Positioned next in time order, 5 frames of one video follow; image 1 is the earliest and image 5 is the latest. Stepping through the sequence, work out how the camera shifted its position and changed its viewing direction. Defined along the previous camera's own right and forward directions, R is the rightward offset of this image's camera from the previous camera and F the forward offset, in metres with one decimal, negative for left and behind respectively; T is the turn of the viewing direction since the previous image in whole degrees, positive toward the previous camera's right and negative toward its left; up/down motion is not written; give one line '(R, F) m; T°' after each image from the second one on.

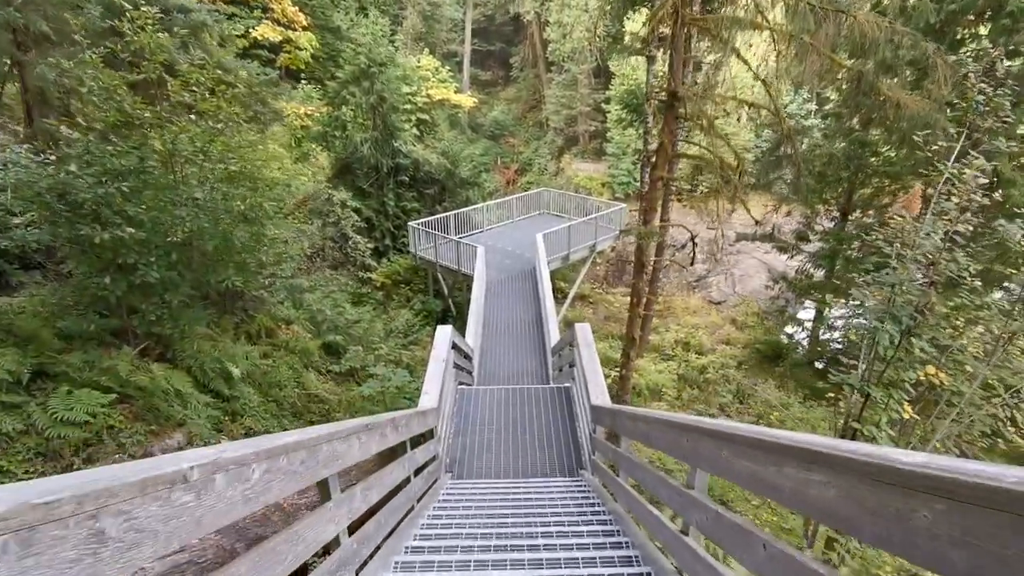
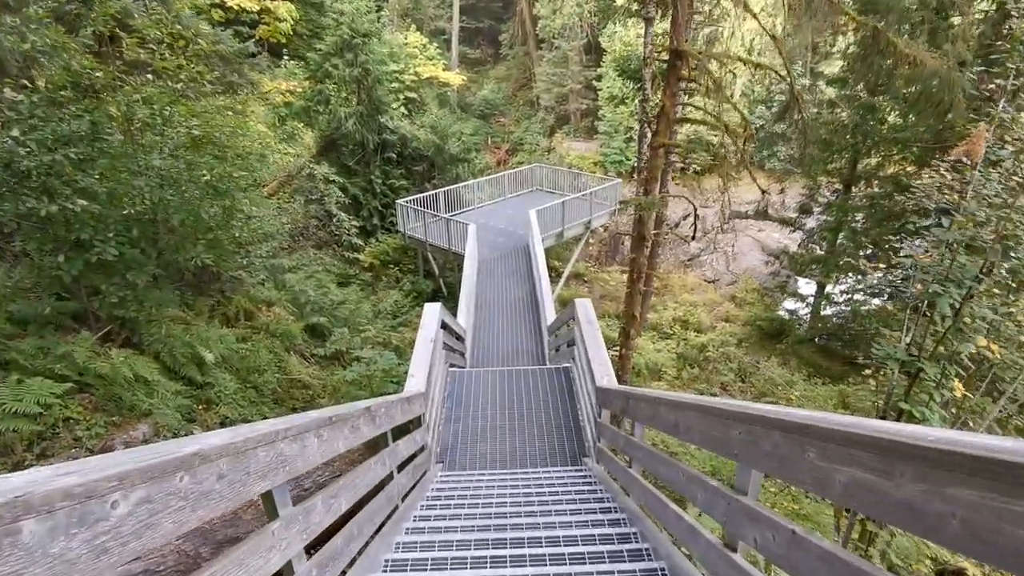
(0.0, +0.4) m; +1°
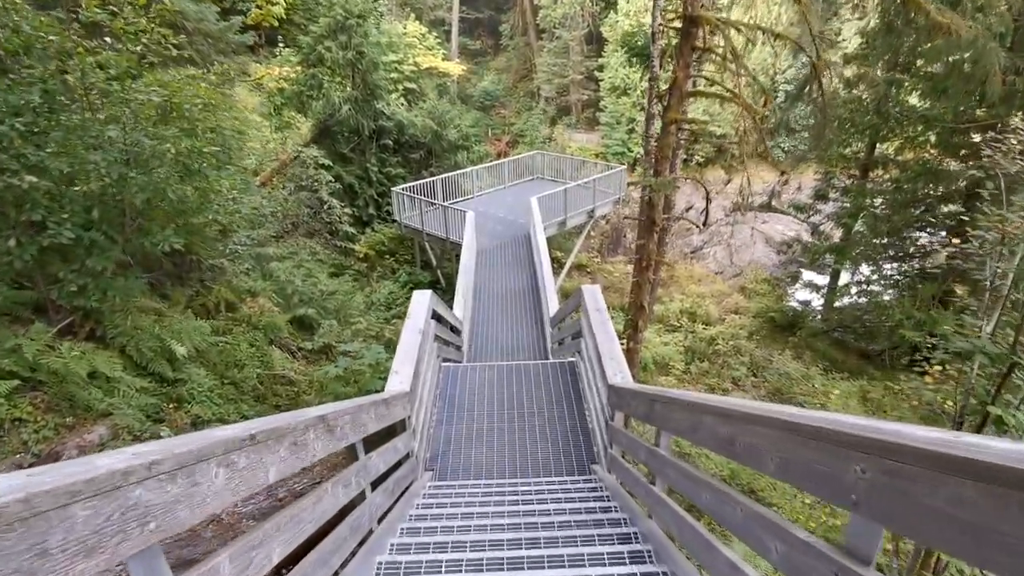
(0.0, +0.4) m; 0°
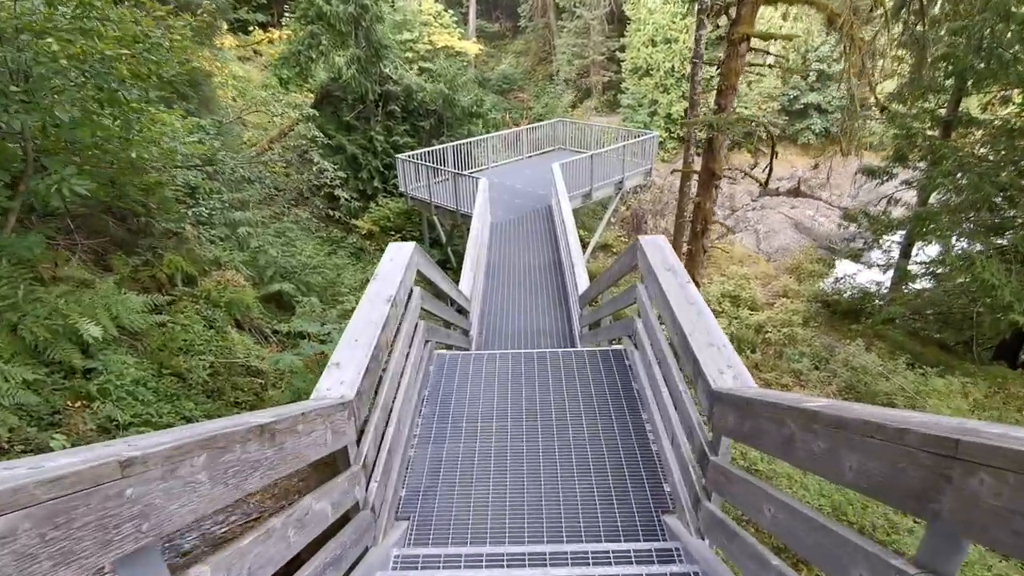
(0.0, +1.2) m; -2°
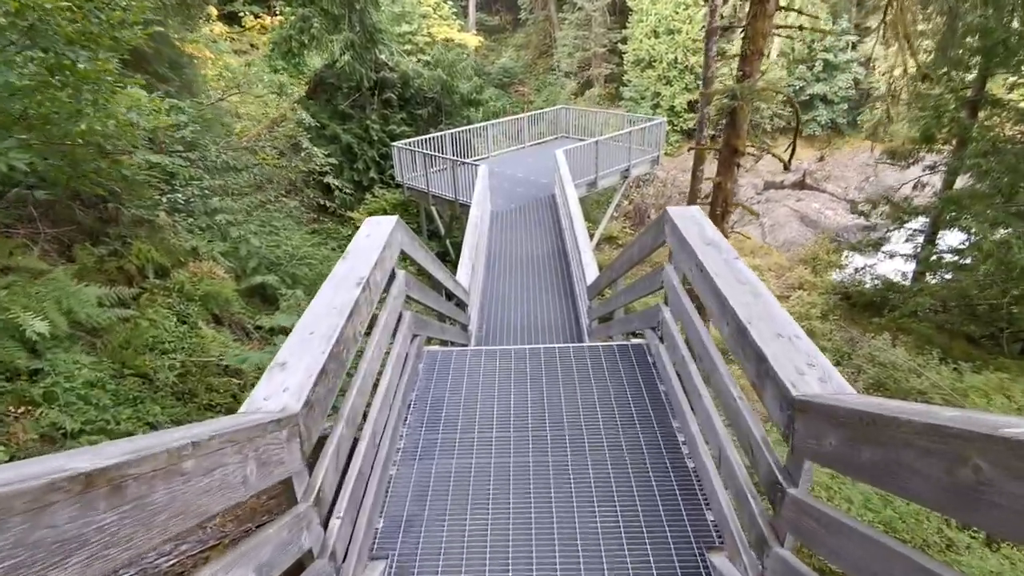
(0.0, +0.4) m; 0°
